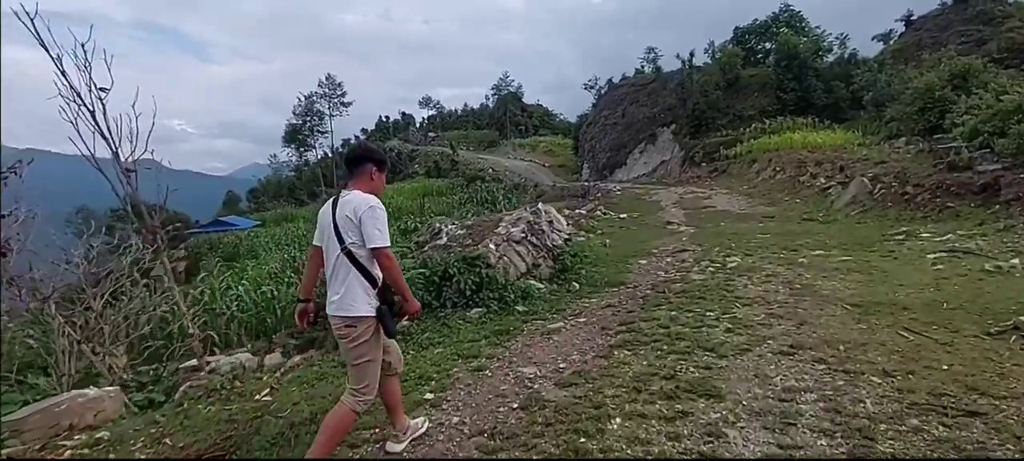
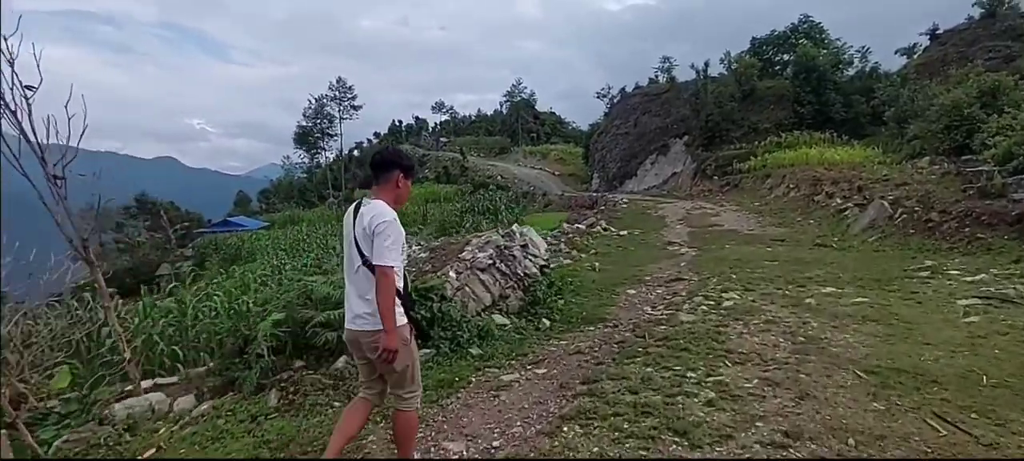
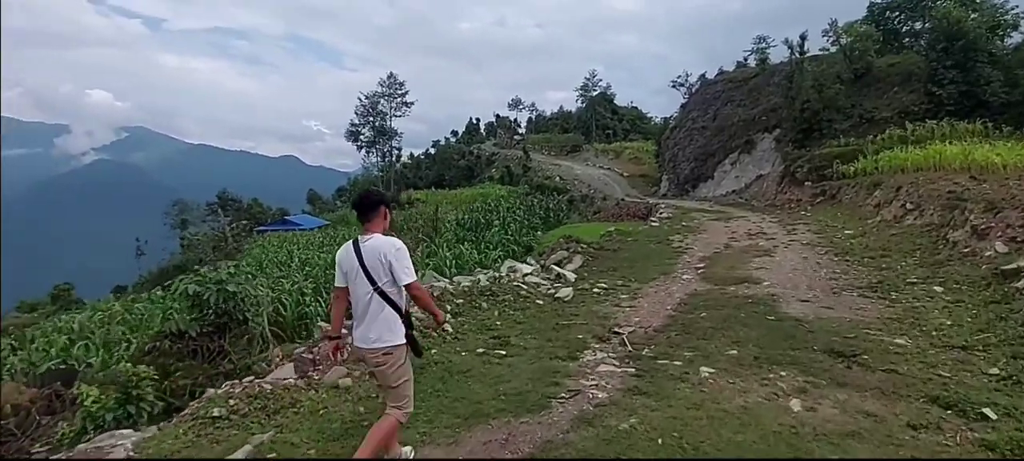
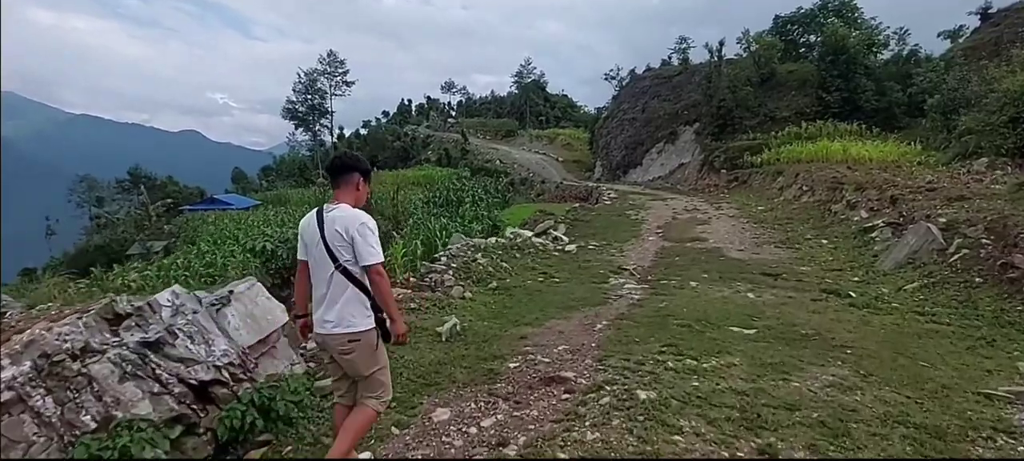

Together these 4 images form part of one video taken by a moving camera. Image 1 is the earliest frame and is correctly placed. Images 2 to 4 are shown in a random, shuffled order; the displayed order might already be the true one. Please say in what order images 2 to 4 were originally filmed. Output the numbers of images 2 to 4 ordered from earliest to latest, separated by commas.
2, 4, 3
